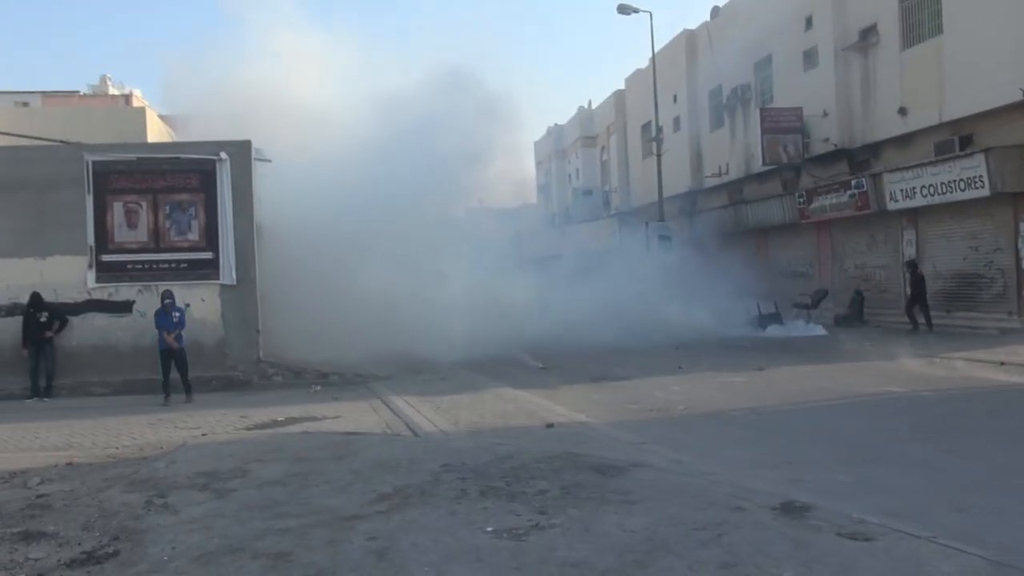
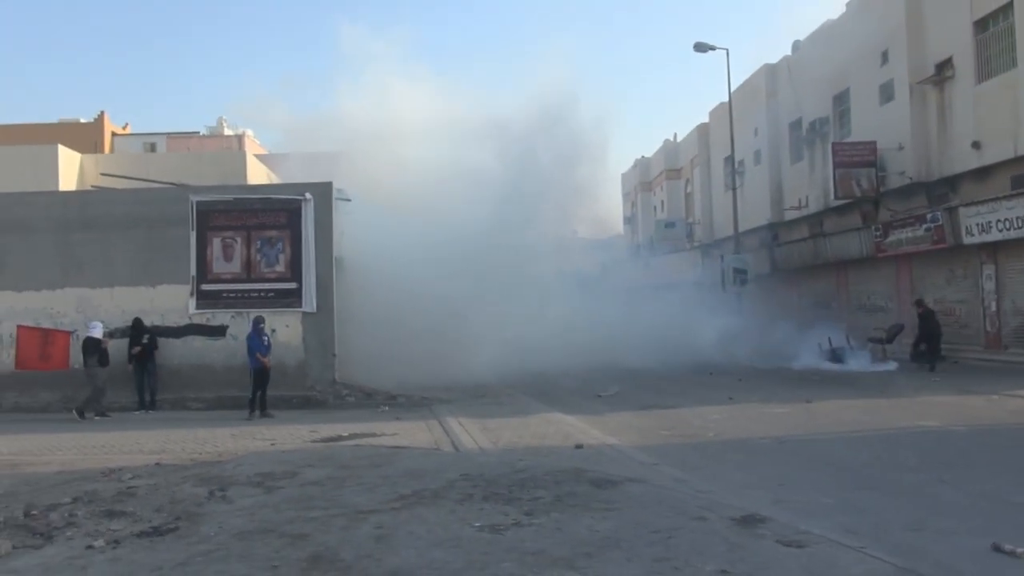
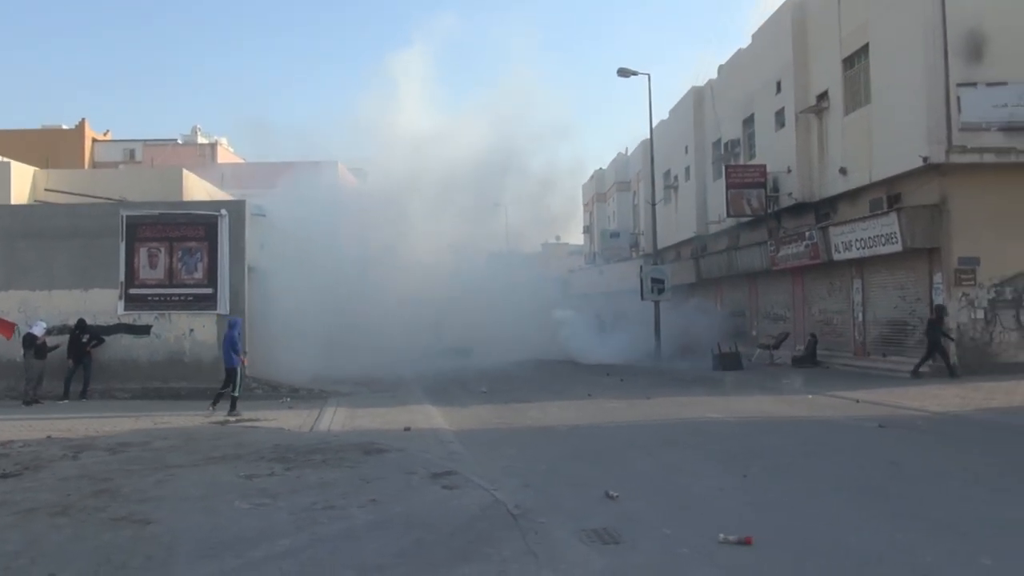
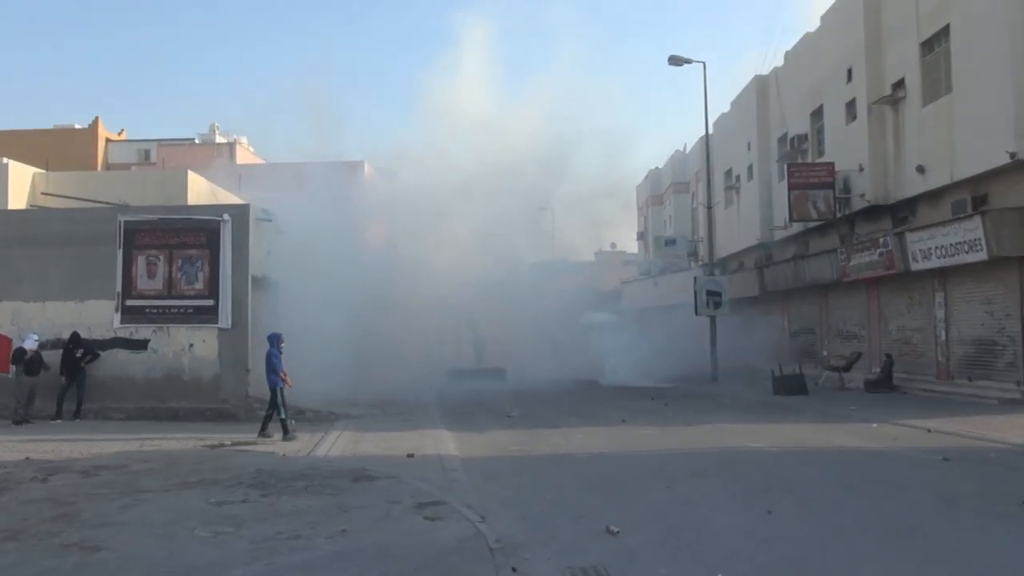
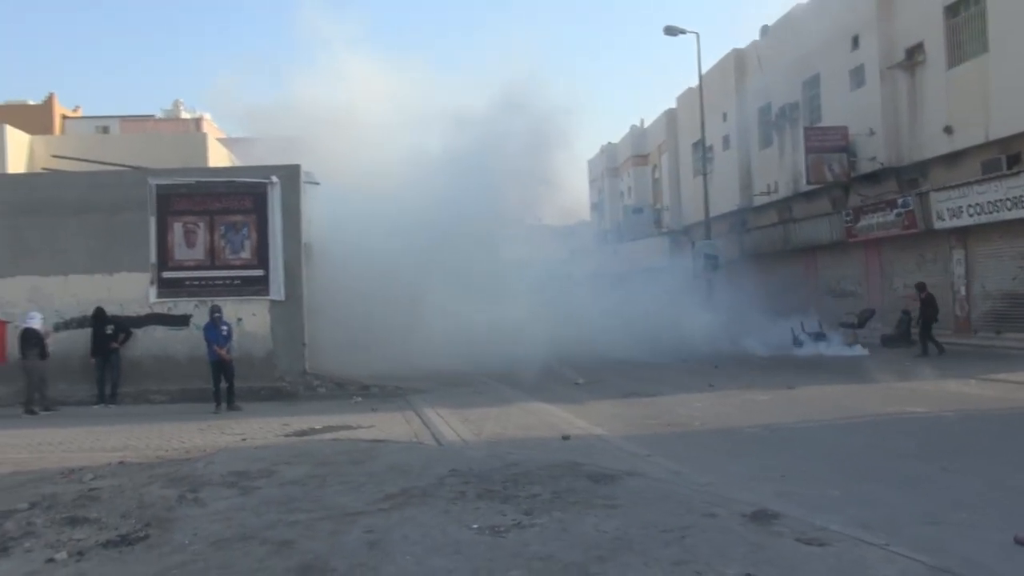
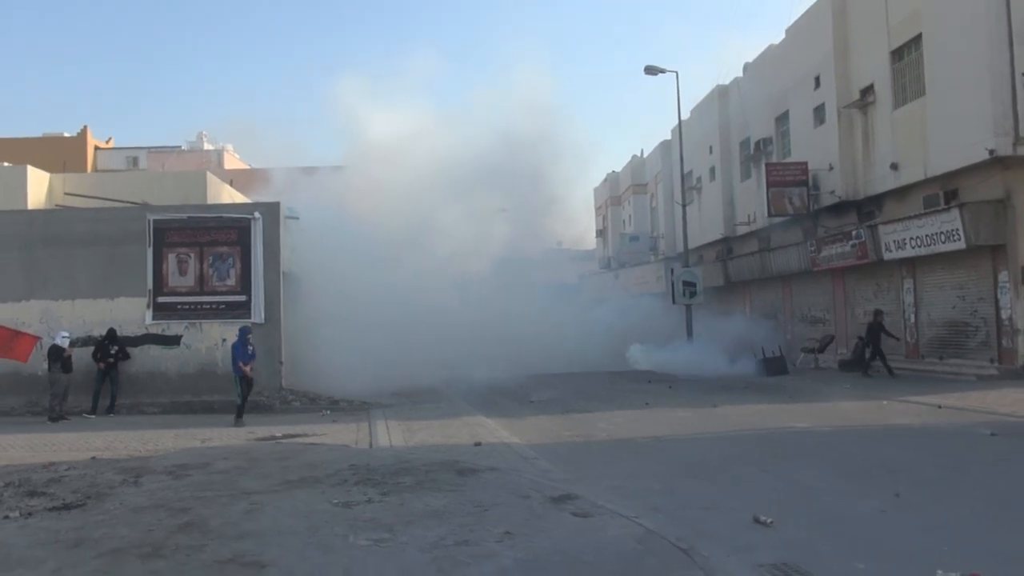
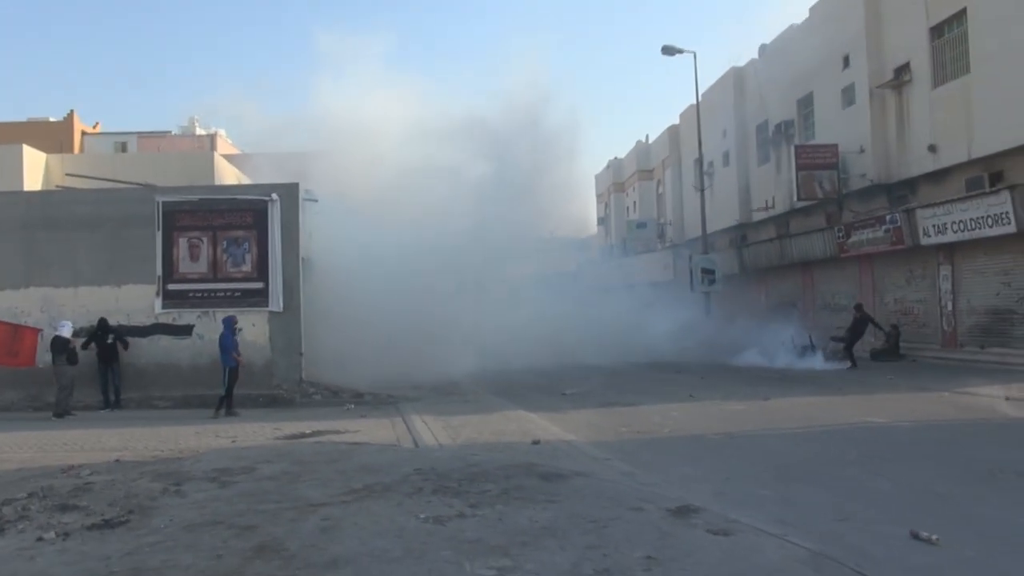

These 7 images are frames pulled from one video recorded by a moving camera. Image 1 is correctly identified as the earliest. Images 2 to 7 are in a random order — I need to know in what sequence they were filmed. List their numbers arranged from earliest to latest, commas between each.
5, 2, 7, 6, 3, 4
